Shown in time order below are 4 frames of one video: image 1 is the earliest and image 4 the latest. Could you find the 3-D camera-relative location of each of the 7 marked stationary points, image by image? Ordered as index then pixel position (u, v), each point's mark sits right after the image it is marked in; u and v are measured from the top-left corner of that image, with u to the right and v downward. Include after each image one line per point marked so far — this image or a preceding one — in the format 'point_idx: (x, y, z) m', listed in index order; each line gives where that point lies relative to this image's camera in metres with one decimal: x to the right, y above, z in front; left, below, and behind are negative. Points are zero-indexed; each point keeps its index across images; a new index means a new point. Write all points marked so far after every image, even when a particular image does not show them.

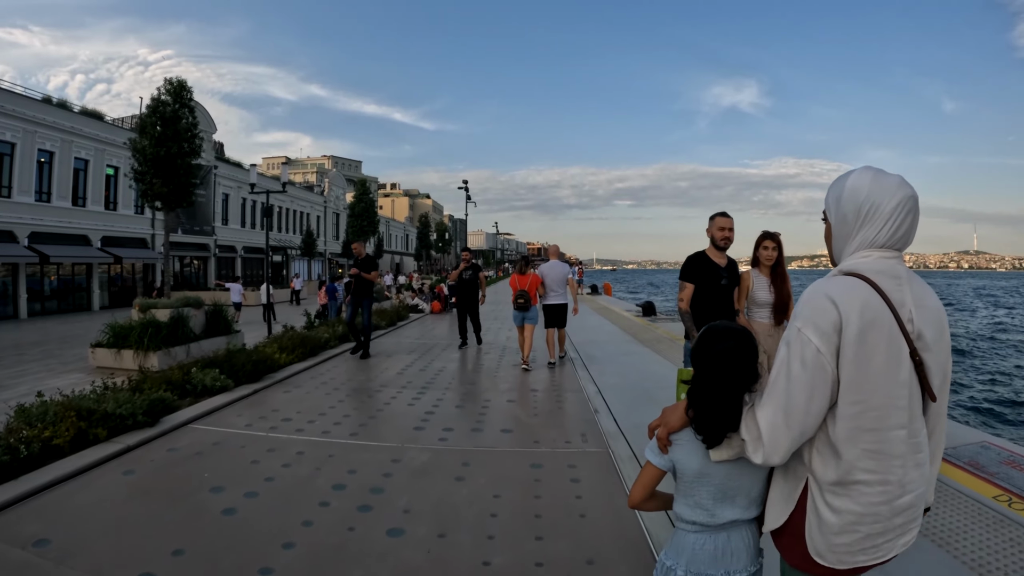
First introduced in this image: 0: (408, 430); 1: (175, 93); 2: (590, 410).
0: (-0.9, -1.2, +5.0) m
1: (-8.5, +4.9, +14.8) m
2: (+0.8, -1.2, +5.9) m
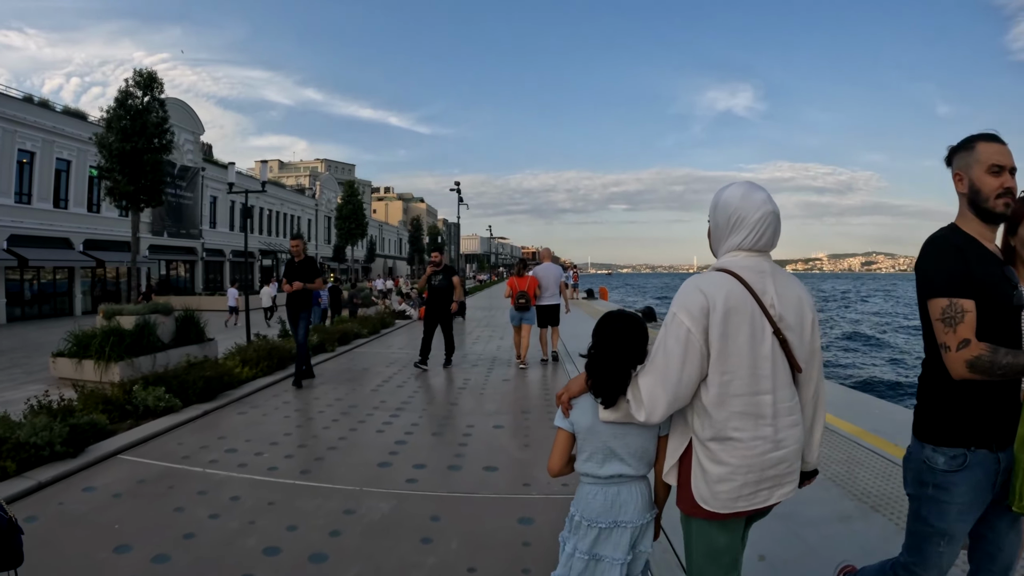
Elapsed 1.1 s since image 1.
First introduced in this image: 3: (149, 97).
0: (-1.0, -1.3, +4.2) m
1: (-8.7, +4.8, +14.0) m
2: (+0.7, -1.3, +5.0) m
3: (-8.7, +4.6, +14.2) m
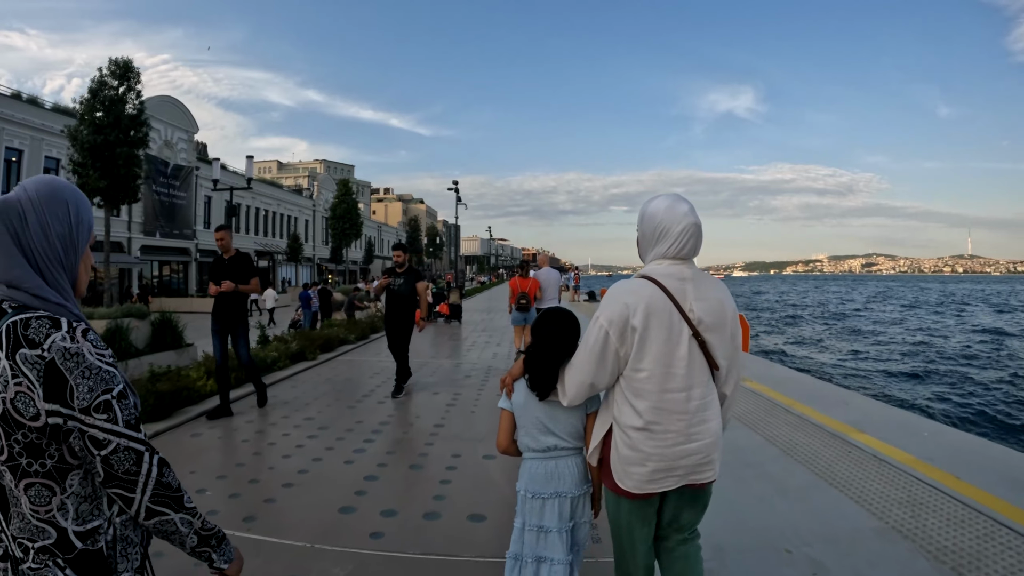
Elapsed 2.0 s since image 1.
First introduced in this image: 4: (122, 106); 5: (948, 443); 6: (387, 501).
0: (-1.1, -1.3, +3.4) m
1: (-8.7, +4.8, +13.2) m
2: (+0.6, -1.3, +4.3) m
3: (-8.8, +4.6, +13.4) m
4: (-8.6, +4.0, +13.2) m
5: (+3.7, -1.3, +5.0) m
6: (-0.8, -1.3, +3.6) m
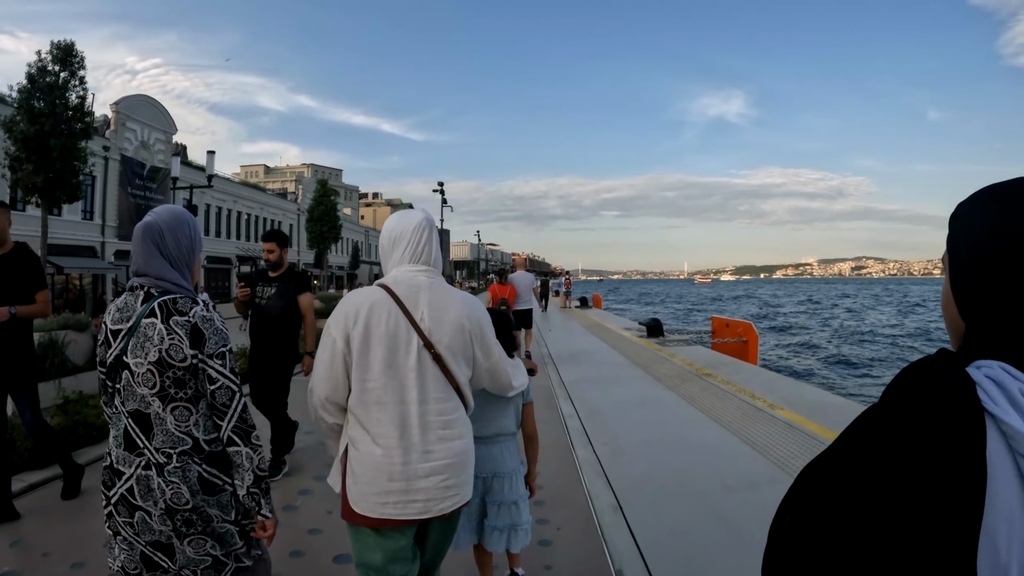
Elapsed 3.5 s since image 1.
0: (-1.2, -1.4, +2.2) m
1: (-9.0, +4.6, +12.0) m
2: (+0.5, -1.4, +3.1) m
3: (-9.0, +4.4, +12.2) m
4: (-8.9, +3.9, +11.9) m
5: (+3.5, -1.4, +3.9) m
6: (-0.9, -1.3, +2.4) m
